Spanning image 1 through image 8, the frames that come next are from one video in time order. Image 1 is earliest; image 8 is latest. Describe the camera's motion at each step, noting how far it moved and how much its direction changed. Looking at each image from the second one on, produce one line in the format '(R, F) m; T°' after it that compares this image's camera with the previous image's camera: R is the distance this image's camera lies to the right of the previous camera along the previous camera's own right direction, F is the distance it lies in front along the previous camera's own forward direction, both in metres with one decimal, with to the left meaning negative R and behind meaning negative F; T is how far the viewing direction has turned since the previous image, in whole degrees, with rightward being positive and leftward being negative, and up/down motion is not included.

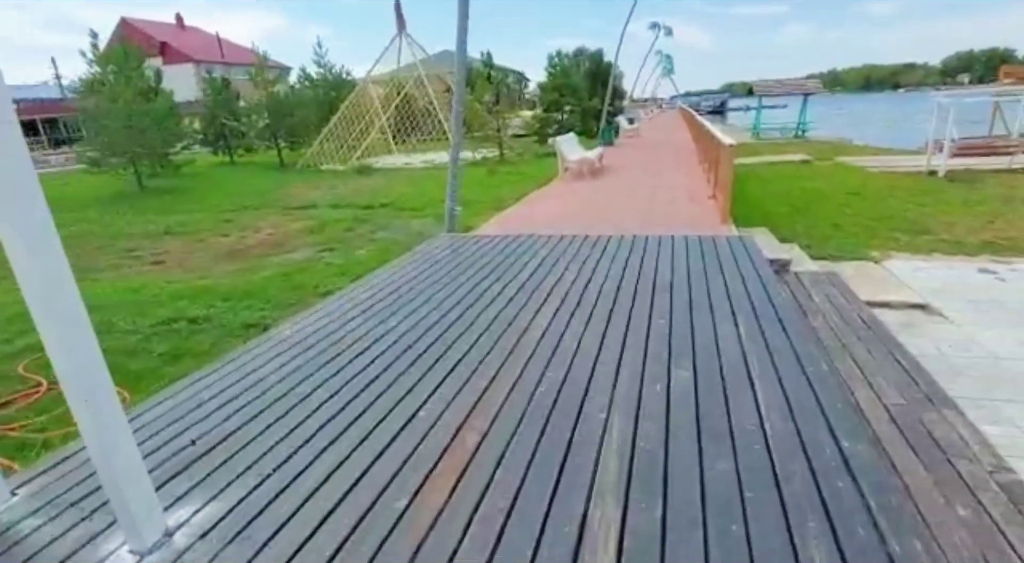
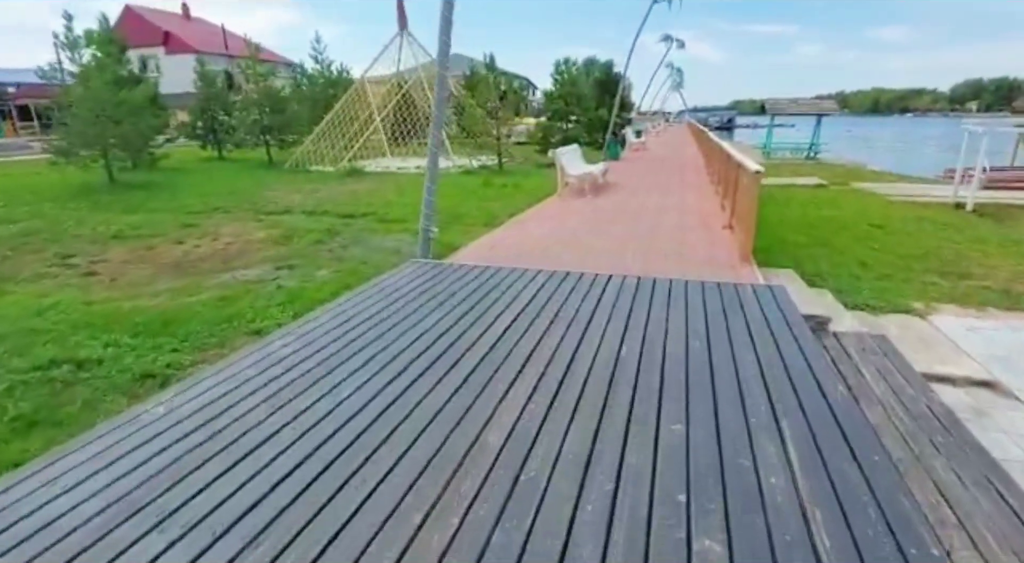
(+0.2, +1.0) m; 0°
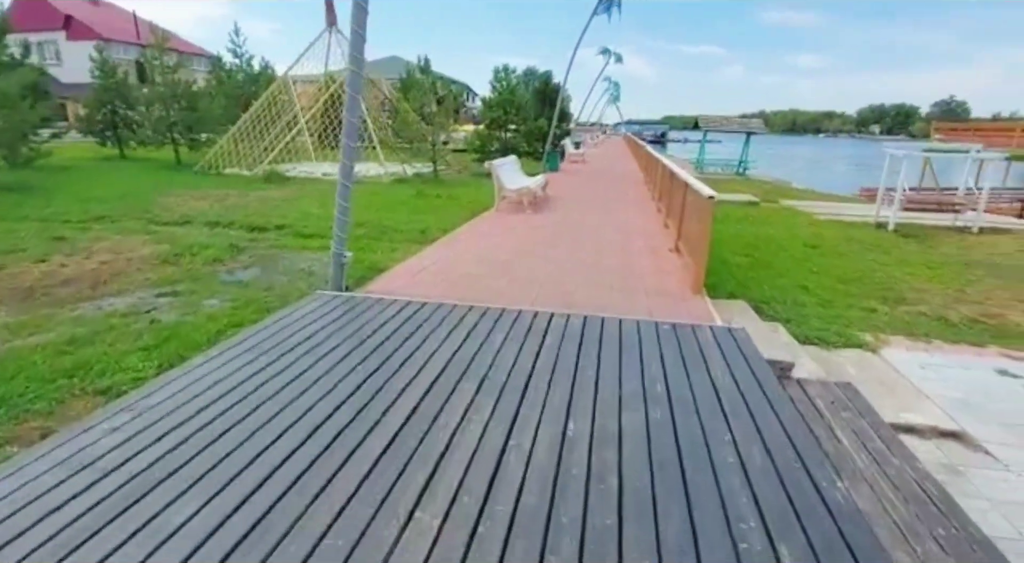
(+0.1, +0.7) m; +7°
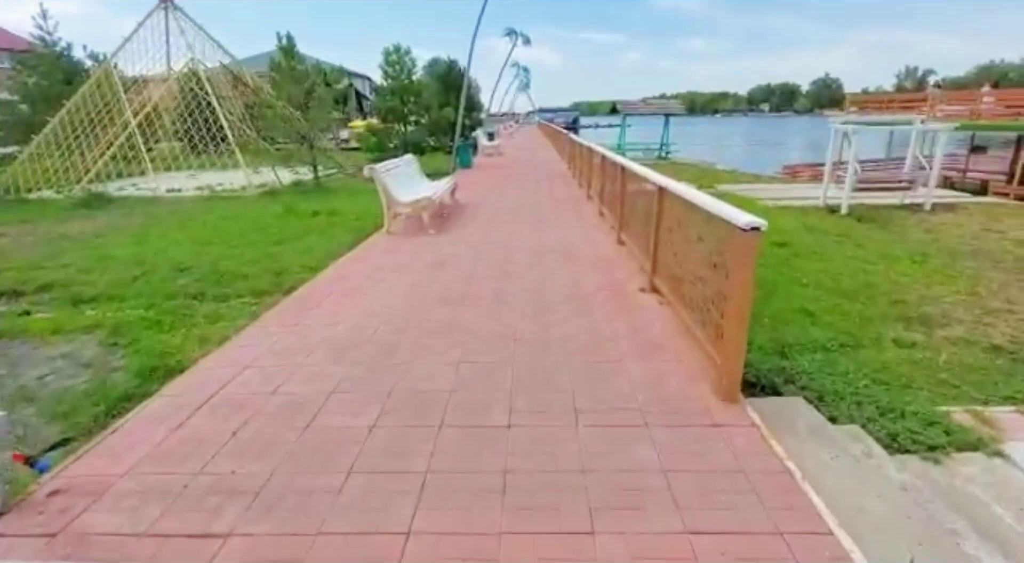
(+0.3, +2.5) m; +8°
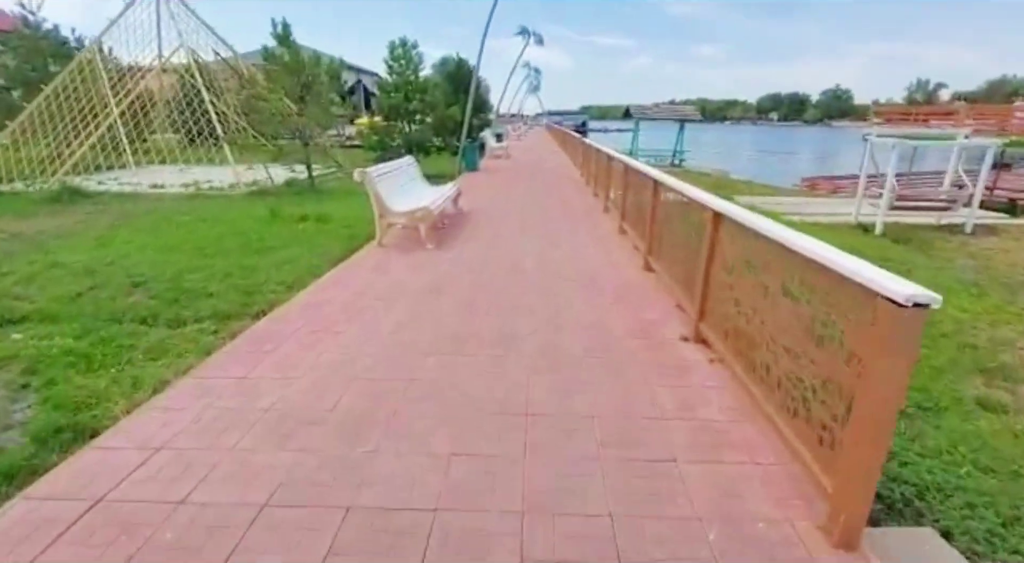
(-0.1, +0.9) m; 0°
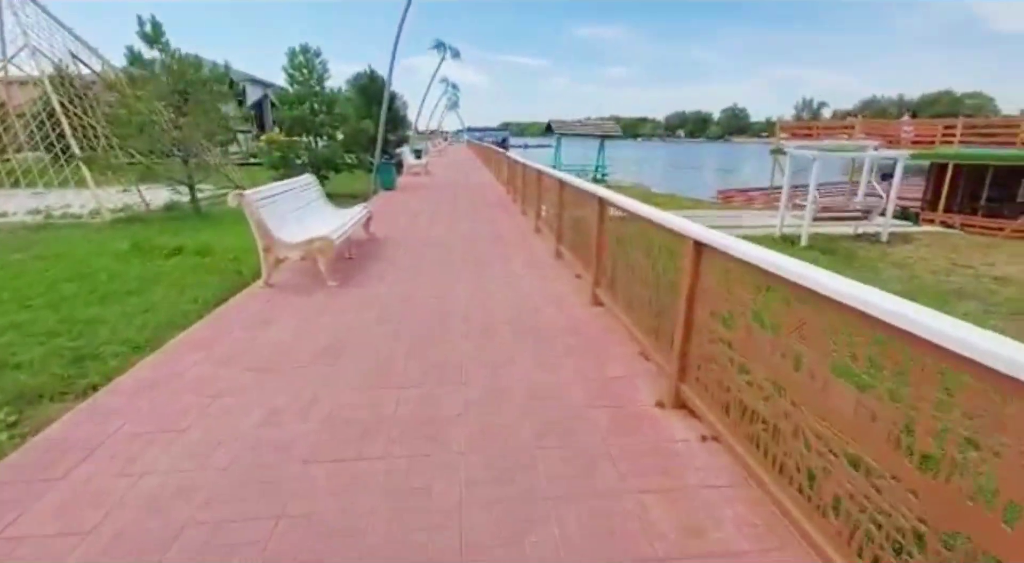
(0.0, +0.9) m; +8°
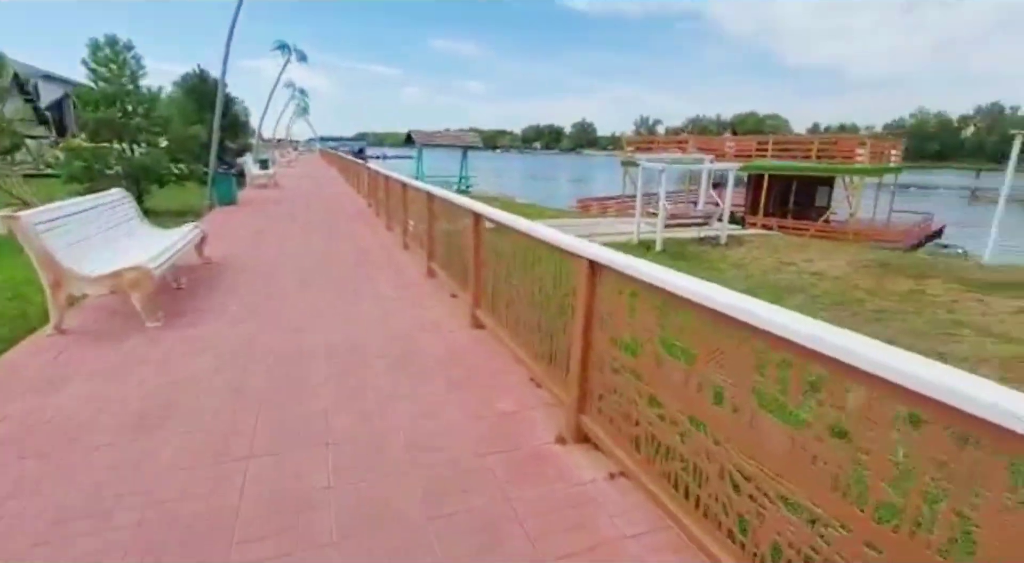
(0.0, +0.4) m; +14°
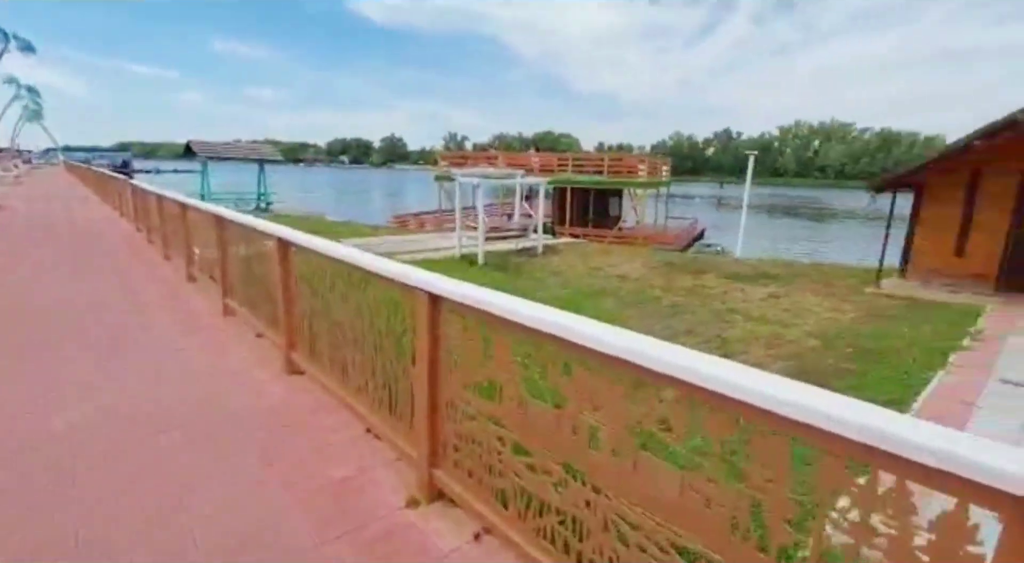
(0.0, +0.3) m; +20°
